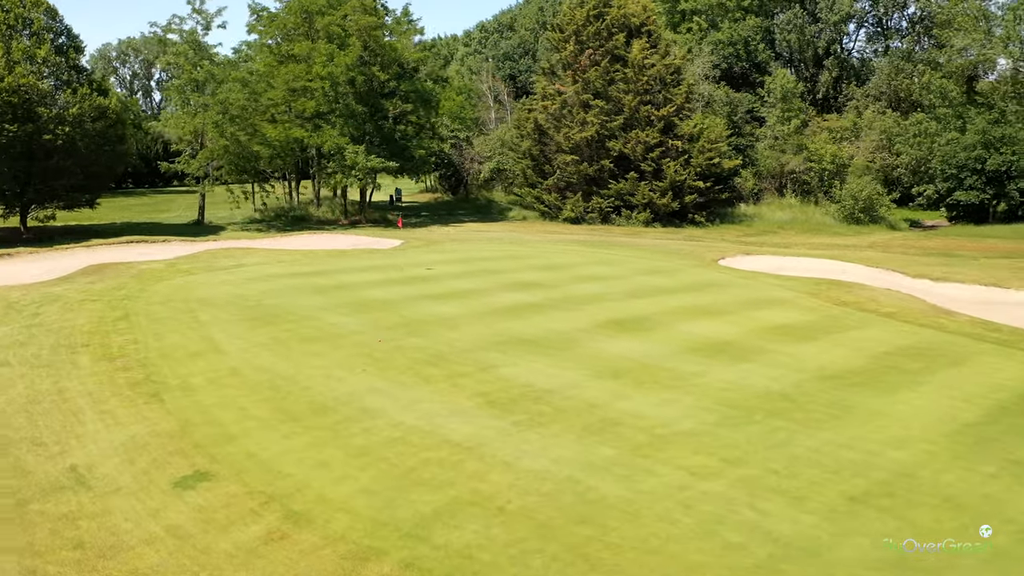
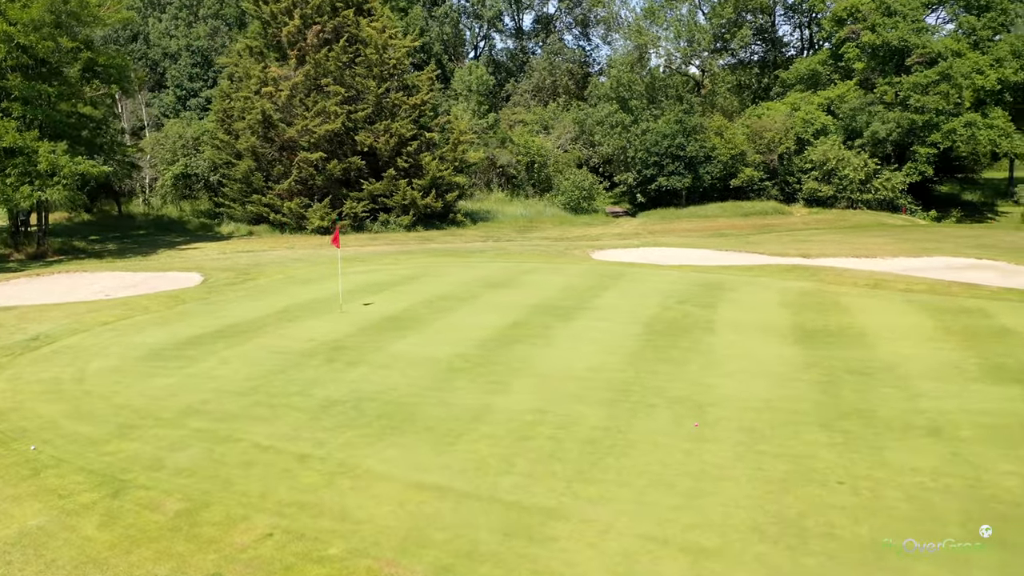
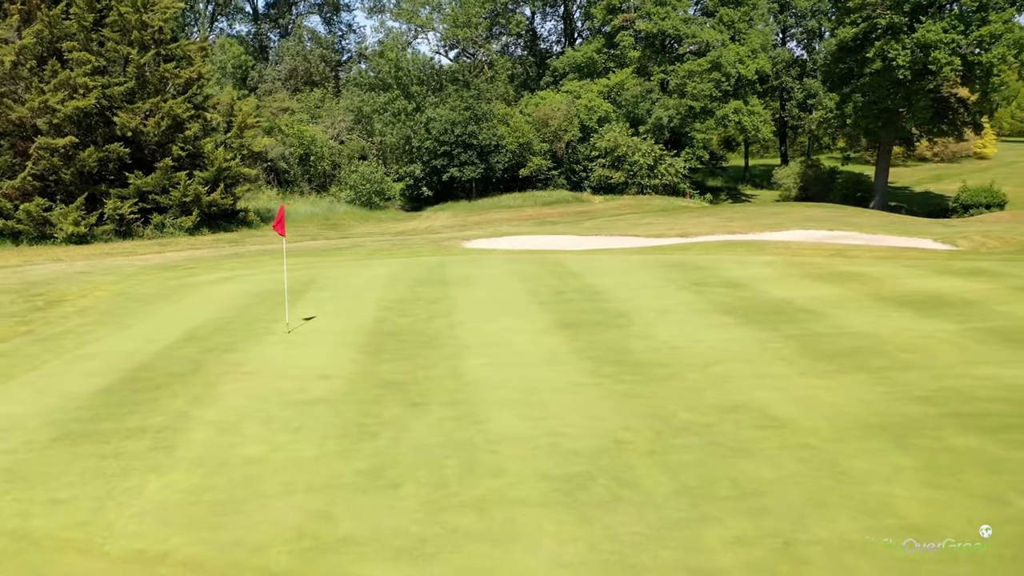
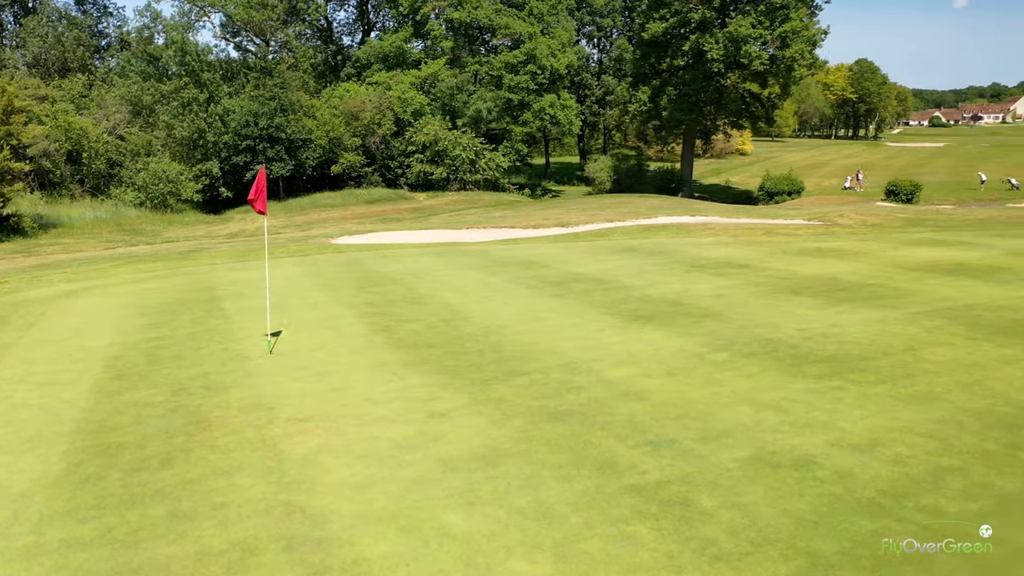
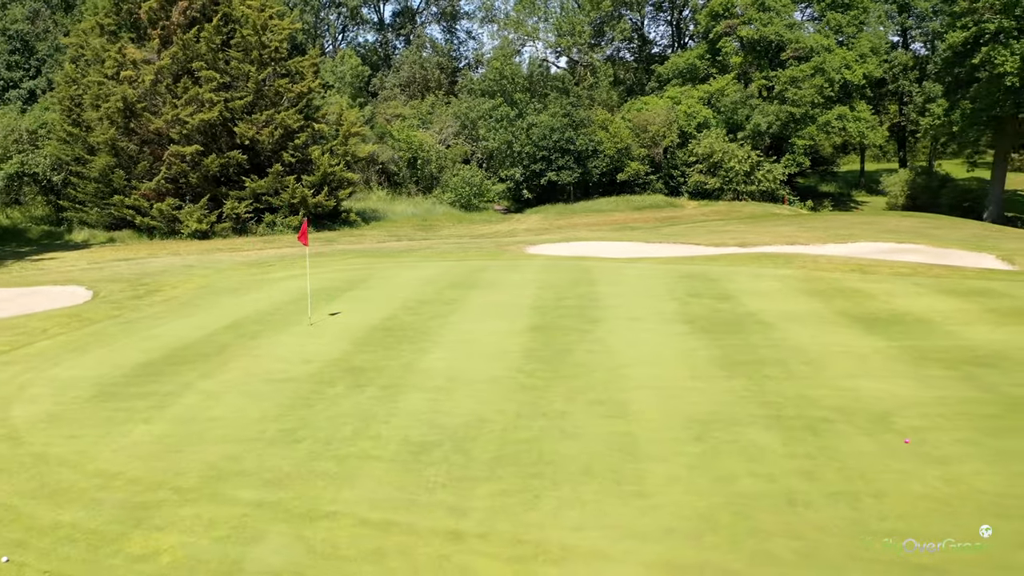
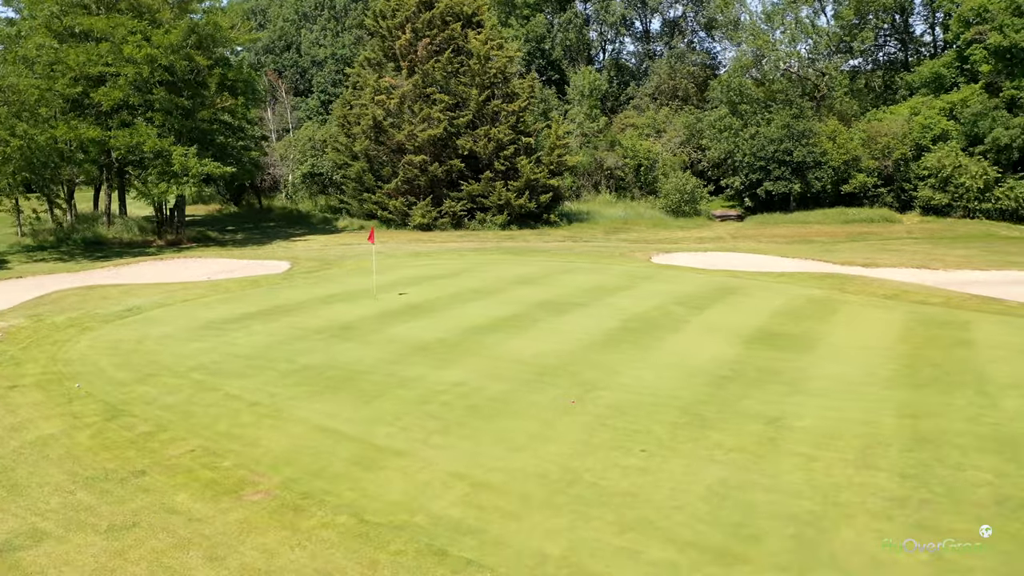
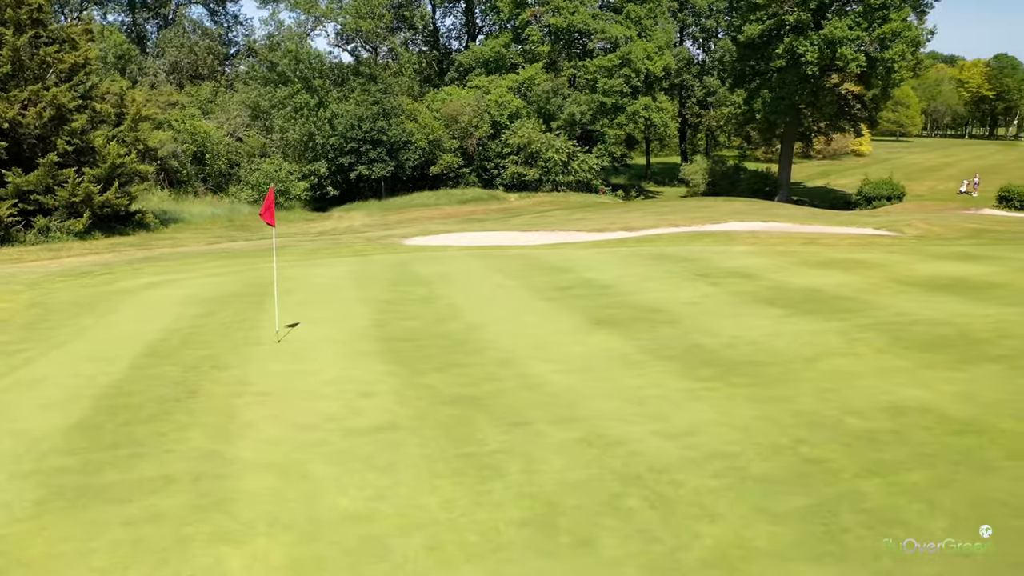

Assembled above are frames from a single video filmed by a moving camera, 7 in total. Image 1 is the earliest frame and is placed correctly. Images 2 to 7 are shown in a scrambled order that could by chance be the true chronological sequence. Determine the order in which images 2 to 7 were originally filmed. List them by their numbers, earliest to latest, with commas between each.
6, 2, 5, 3, 7, 4
